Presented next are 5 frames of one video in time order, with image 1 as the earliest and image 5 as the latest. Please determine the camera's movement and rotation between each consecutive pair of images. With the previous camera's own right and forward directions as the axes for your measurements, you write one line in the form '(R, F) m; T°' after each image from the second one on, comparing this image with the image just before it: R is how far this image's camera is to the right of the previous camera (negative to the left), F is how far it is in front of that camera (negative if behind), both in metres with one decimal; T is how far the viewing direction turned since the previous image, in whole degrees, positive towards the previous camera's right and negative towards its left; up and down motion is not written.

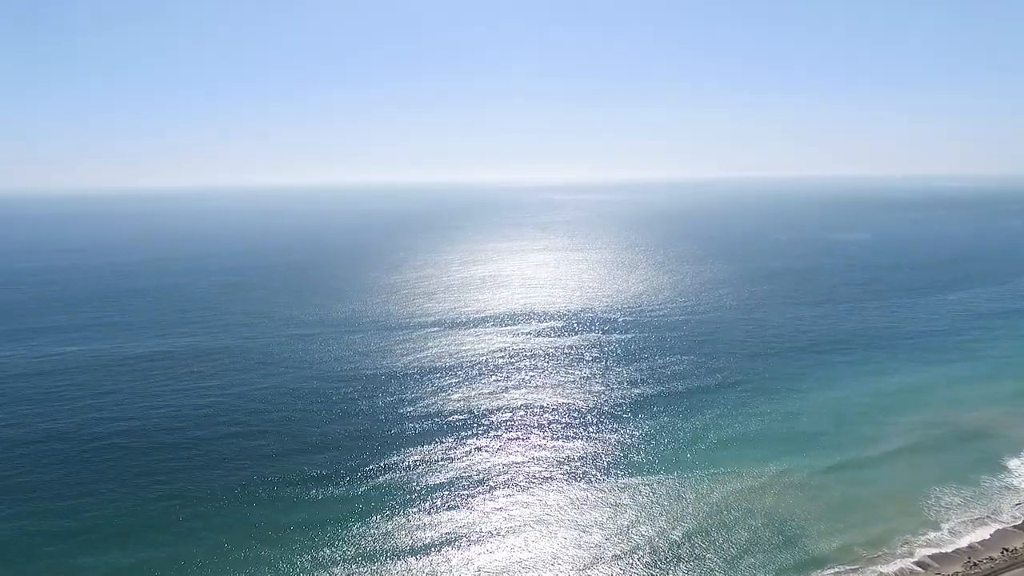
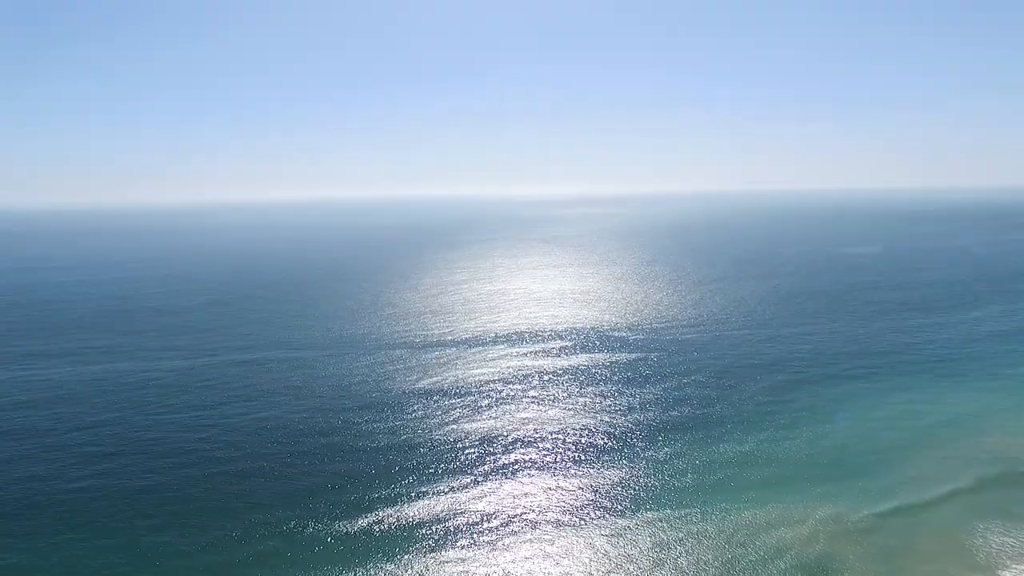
(-1.3, +2.6) m; 0°
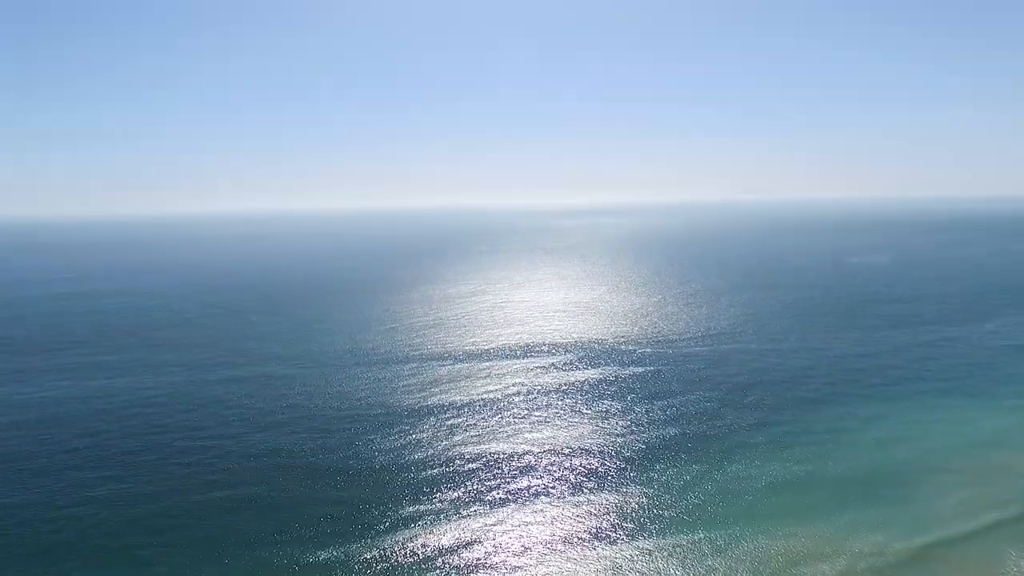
(-0.6, +1.5) m; 0°
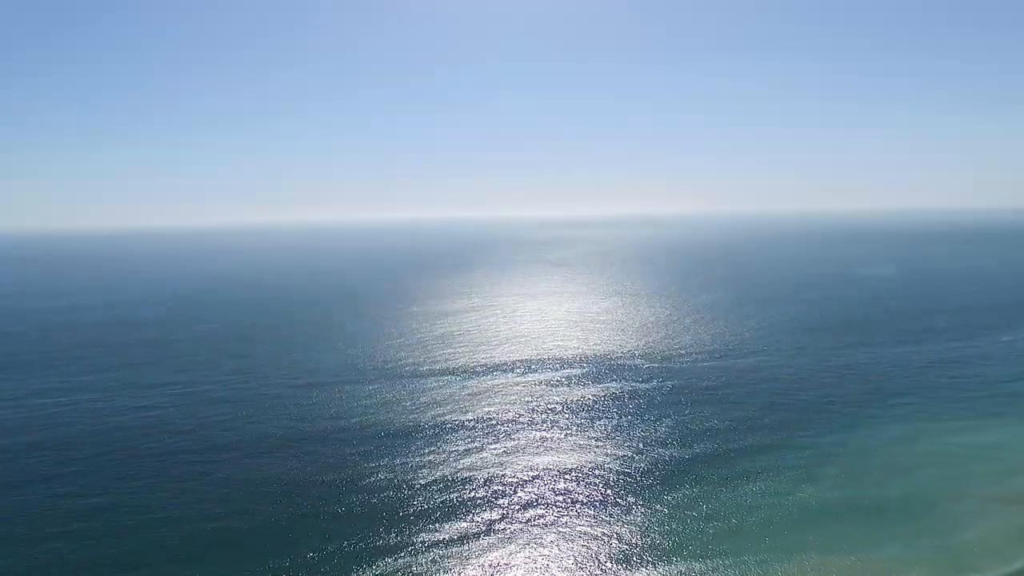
(-0.2, +1.8) m; 0°
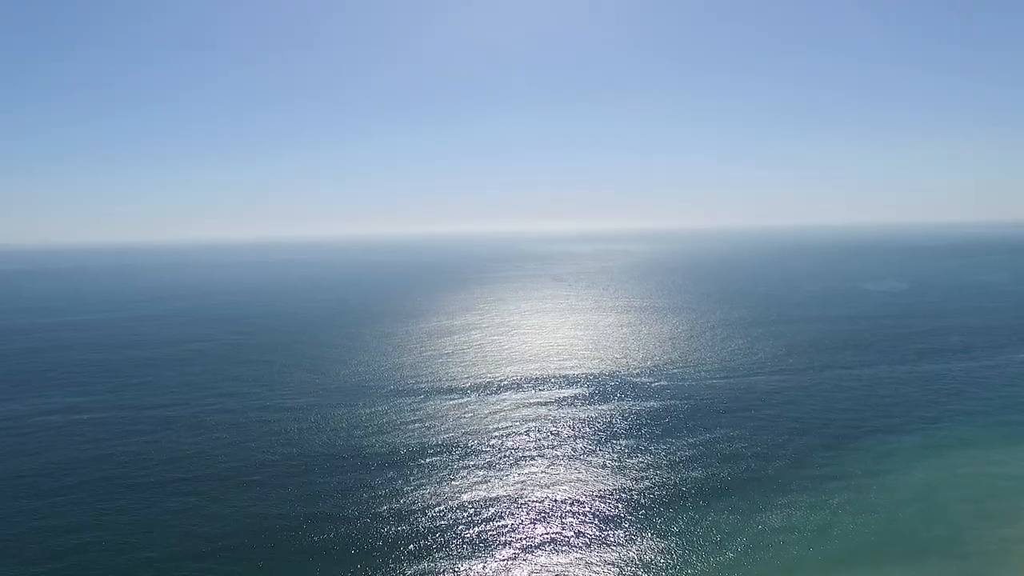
(-0.9, +2.1) m; 0°
